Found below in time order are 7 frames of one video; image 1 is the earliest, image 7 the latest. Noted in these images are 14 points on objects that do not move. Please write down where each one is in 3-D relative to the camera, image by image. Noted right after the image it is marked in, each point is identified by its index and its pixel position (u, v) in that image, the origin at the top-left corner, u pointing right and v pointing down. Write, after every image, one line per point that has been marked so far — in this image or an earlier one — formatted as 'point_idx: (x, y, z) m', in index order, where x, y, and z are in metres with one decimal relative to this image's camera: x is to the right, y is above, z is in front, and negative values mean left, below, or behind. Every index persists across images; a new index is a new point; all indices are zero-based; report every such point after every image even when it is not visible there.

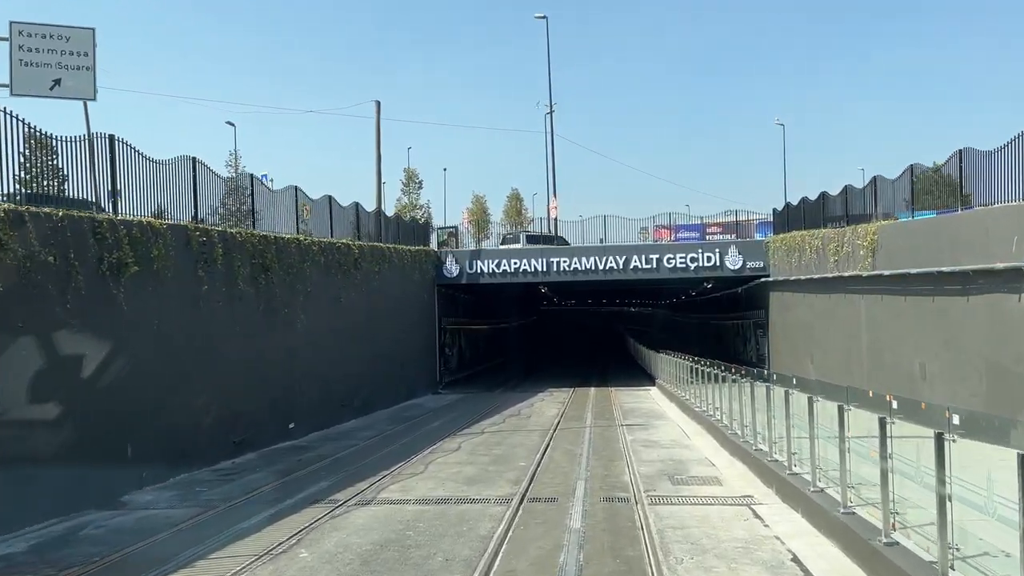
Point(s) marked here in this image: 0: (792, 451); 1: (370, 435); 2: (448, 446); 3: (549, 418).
0: (+3.1, -1.8, +9.4) m
1: (-2.8, -2.9, +16.6) m
2: (-1.1, -2.7, +14.4) m
3: (+0.8, -2.9, +18.7) m
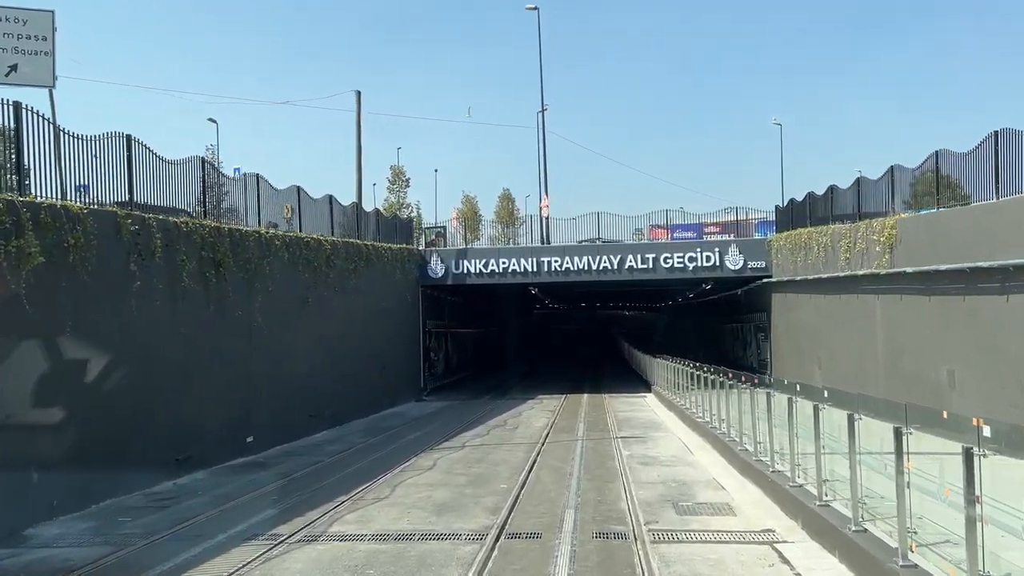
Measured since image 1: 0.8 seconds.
0: (+2.9, -1.8, +7.9) m
1: (-3.1, -2.9, +15.1) m
2: (-1.3, -2.6, +12.8) m
3: (+0.5, -2.9, +17.2) m
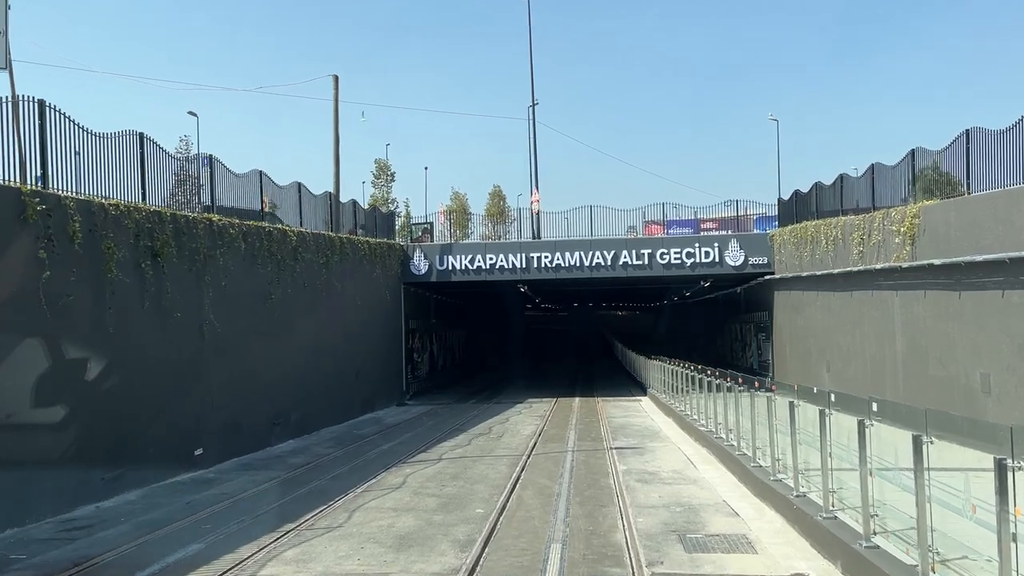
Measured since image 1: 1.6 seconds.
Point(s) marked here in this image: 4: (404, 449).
0: (+2.7, -1.7, +6.4) m
1: (-3.4, -2.8, +13.5) m
2: (-1.6, -2.5, +11.3) m
3: (+0.2, -2.8, +15.7) m
4: (-1.9, -2.8, +14.7) m
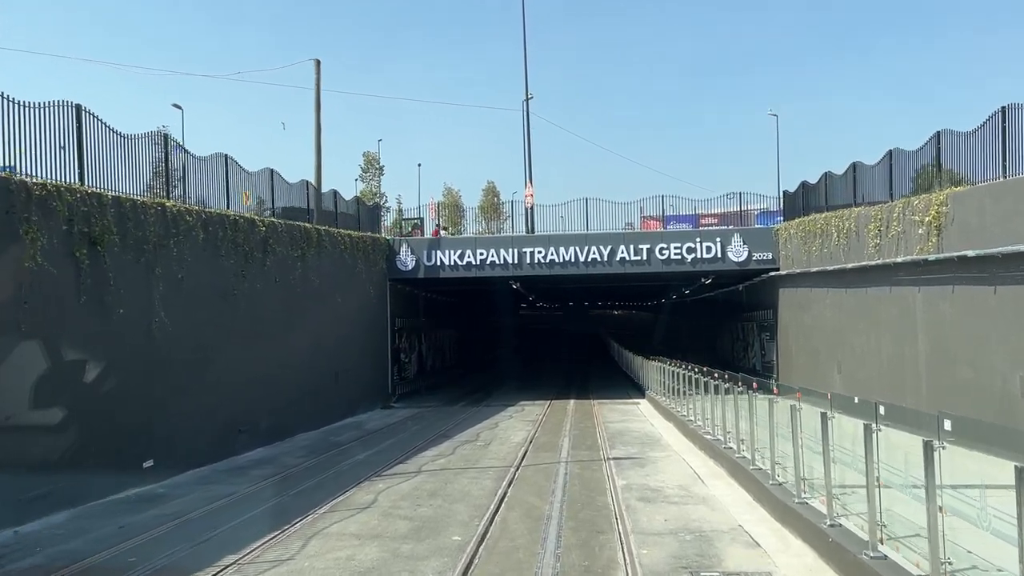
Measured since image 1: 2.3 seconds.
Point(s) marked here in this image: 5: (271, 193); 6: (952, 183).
0: (+2.5, -1.6, +5.1) m
1: (-3.6, -2.7, +12.2) m
2: (-1.8, -2.5, +10.0) m
3: (0.0, -2.7, +14.4) m
4: (-2.1, -2.7, +13.5) m
5: (-5.1, +2.0, +18.1) m
6: (+7.2, +1.8, +14.1) m
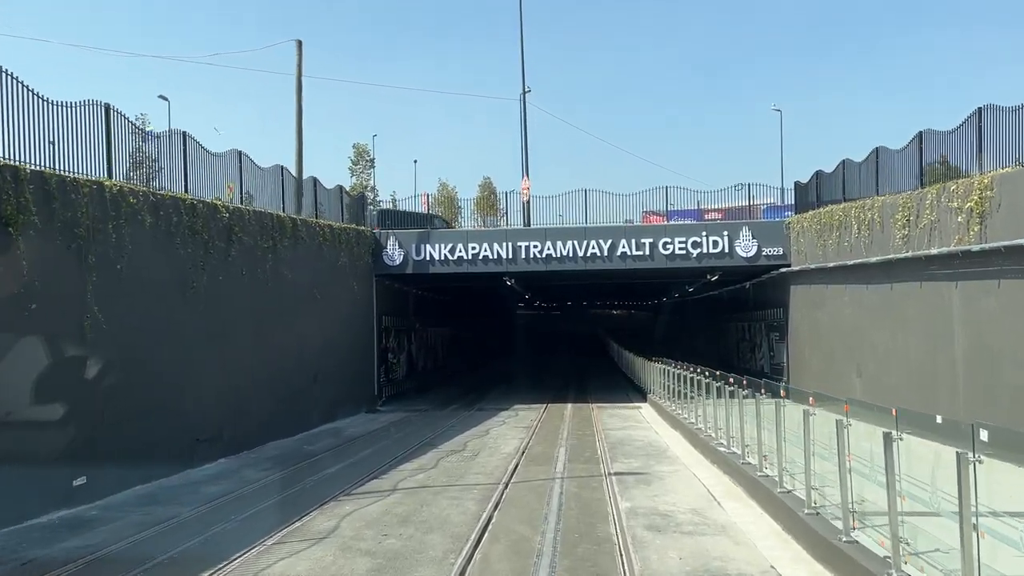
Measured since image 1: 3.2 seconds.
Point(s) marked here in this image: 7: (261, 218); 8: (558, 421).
0: (+2.4, -1.5, +3.6) m
1: (-3.7, -2.6, +10.7) m
2: (-1.9, -2.4, +8.5) m
3: (-0.1, -2.6, +12.9) m
4: (-2.2, -2.6, +12.0) m
5: (-5.3, +2.1, +16.6) m
6: (+7.1, +1.8, +12.7) m
7: (-4.6, +1.3, +15.7) m
8: (+1.0, -2.9, +18.8) m
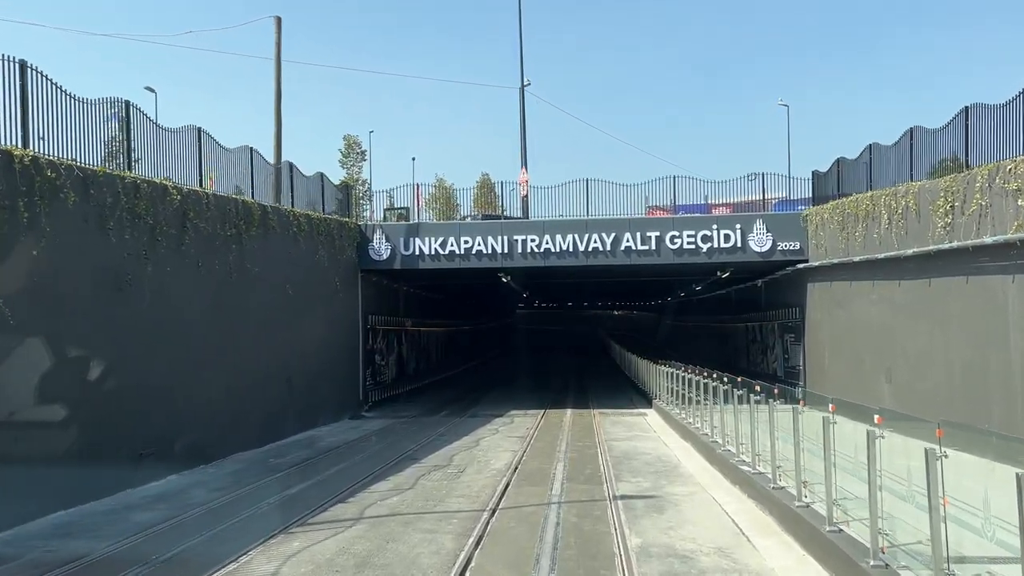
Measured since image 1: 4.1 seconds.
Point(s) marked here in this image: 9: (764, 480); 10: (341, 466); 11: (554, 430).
0: (+2.3, -1.4, +2.0) m
1: (-3.8, -2.5, +9.1) m
2: (-2.0, -2.3, +6.9) m
3: (-0.3, -2.5, +11.3) m
4: (-2.4, -2.5, +10.3) m
5: (-5.4, +2.2, +15.0) m
6: (+7.0, +1.9, +11.0) m
7: (-4.7, +1.4, +14.1) m
8: (+0.9, -2.8, +17.1) m
9: (+2.7, -2.1, +9.2) m
10: (-2.6, -2.7, +13.0) m
11: (+0.8, -2.8, +17.2) m
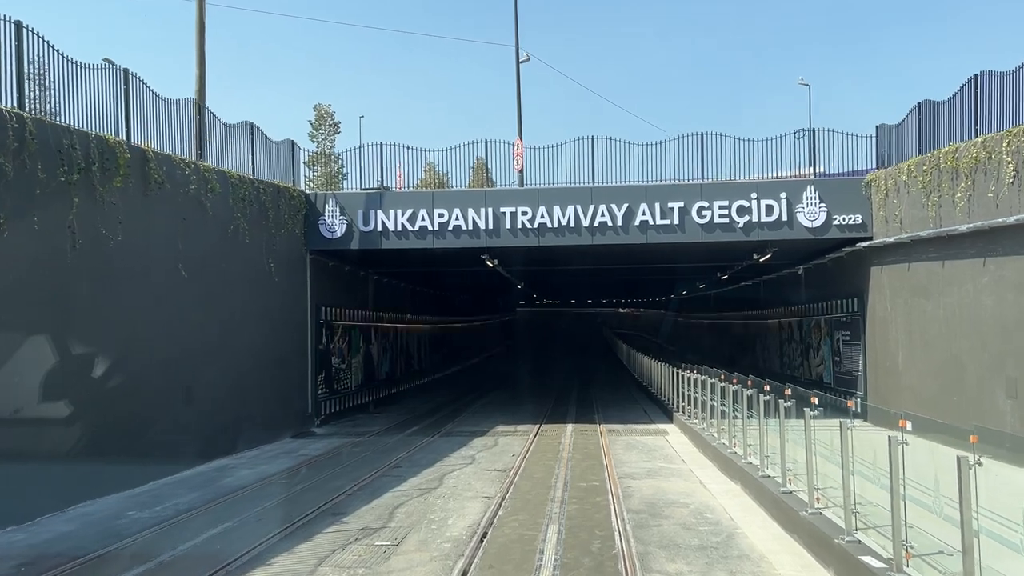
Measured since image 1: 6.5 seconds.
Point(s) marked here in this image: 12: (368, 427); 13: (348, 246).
0: (+1.9, -1.1, -2.3) m
1: (-4.2, -2.2, +4.8) m
2: (-2.4, -2.0, +2.6) m
3: (-0.6, -2.2, +6.9) m
4: (-2.7, -2.2, +6.0) m
5: (-5.7, +2.5, +10.7) m
6: (+6.7, +2.2, +6.6) m
7: (-5.0, +1.7, +9.8) m
8: (+0.6, -2.5, +12.8) m
9: (+2.4, -1.8, +4.9) m
10: (-2.9, -2.4, +8.7) m
11: (+0.5, -2.6, +12.8) m
12: (-3.0, -2.9, +18.2) m
13: (-3.4, +0.9, +17.8) m
